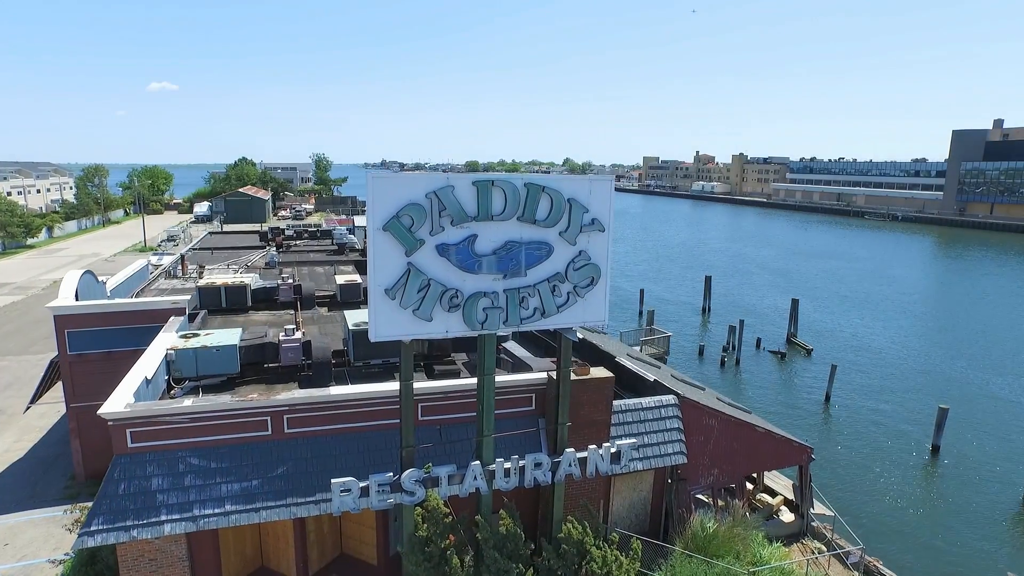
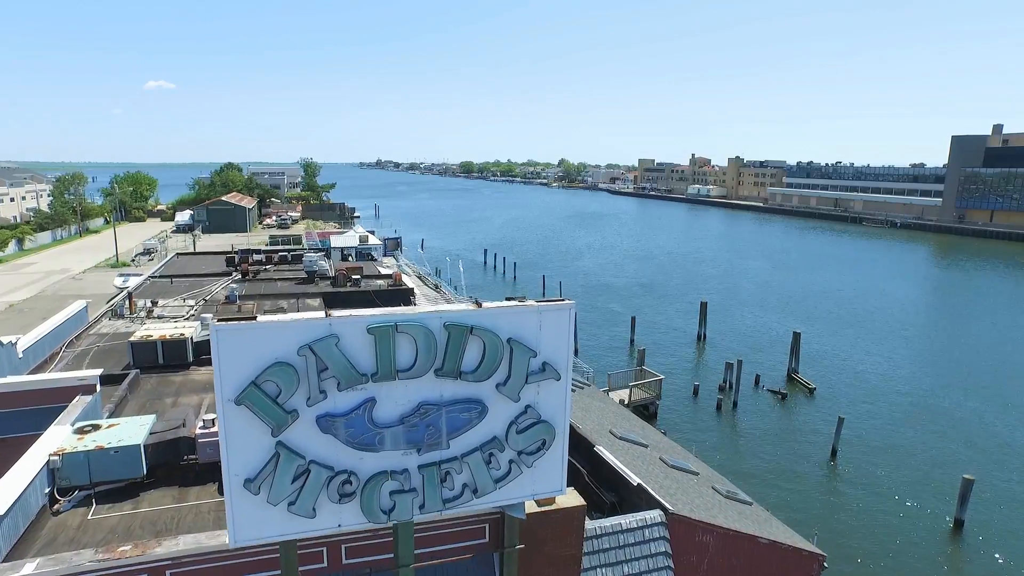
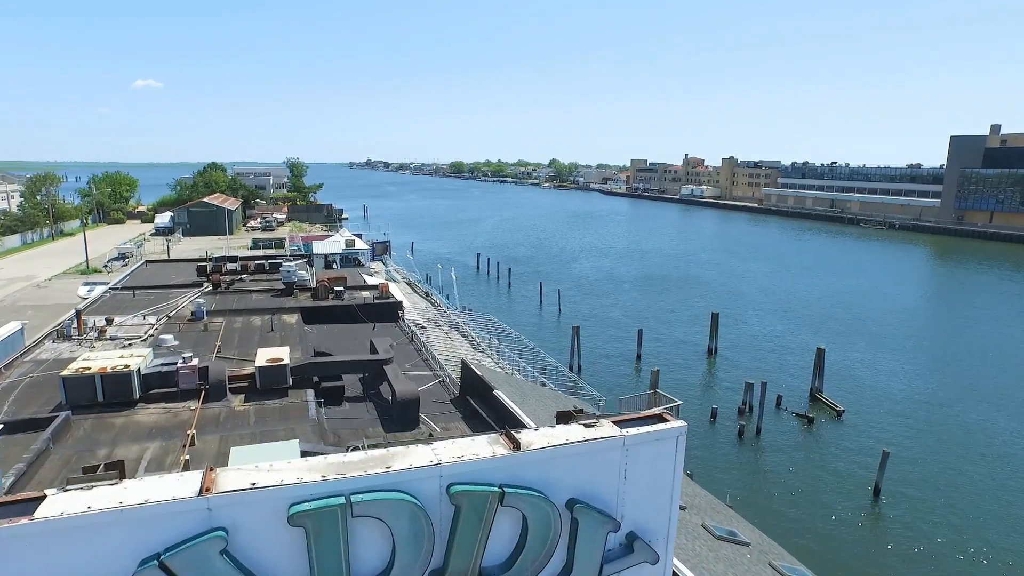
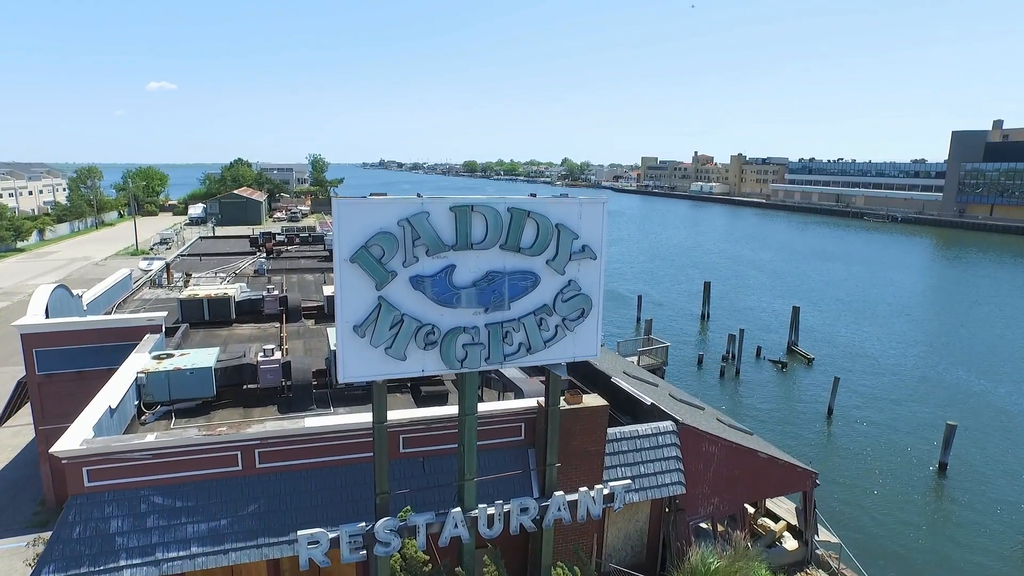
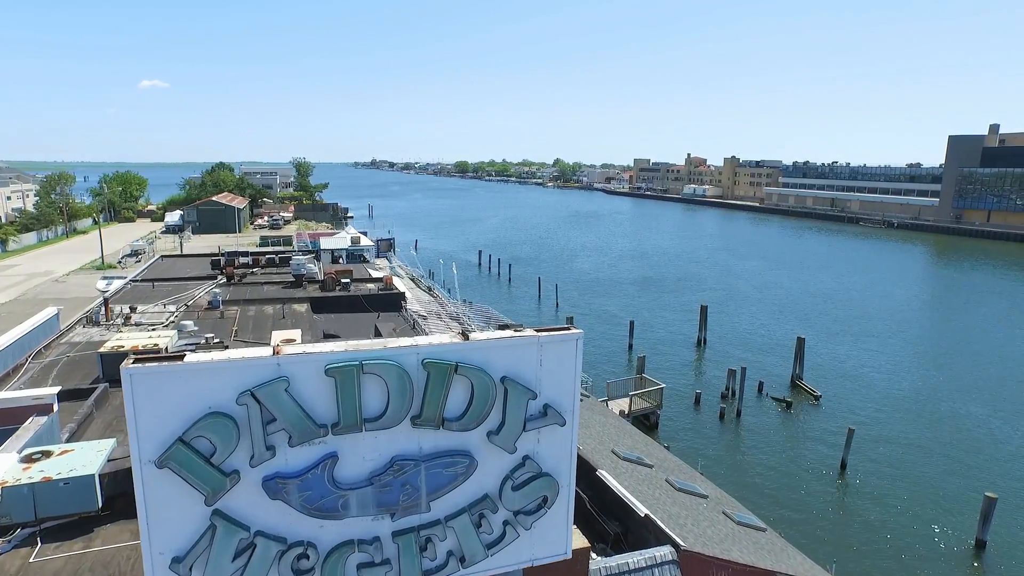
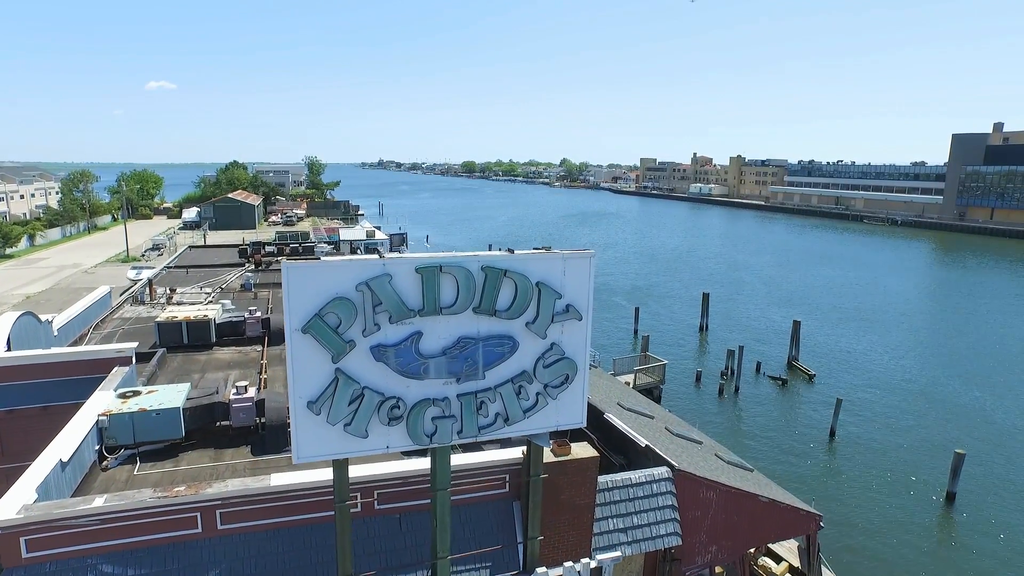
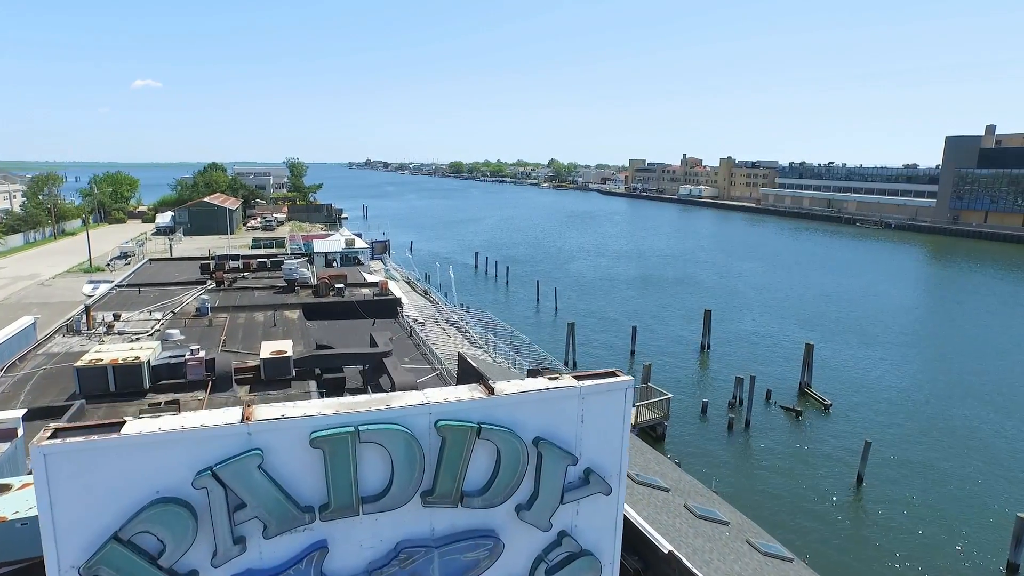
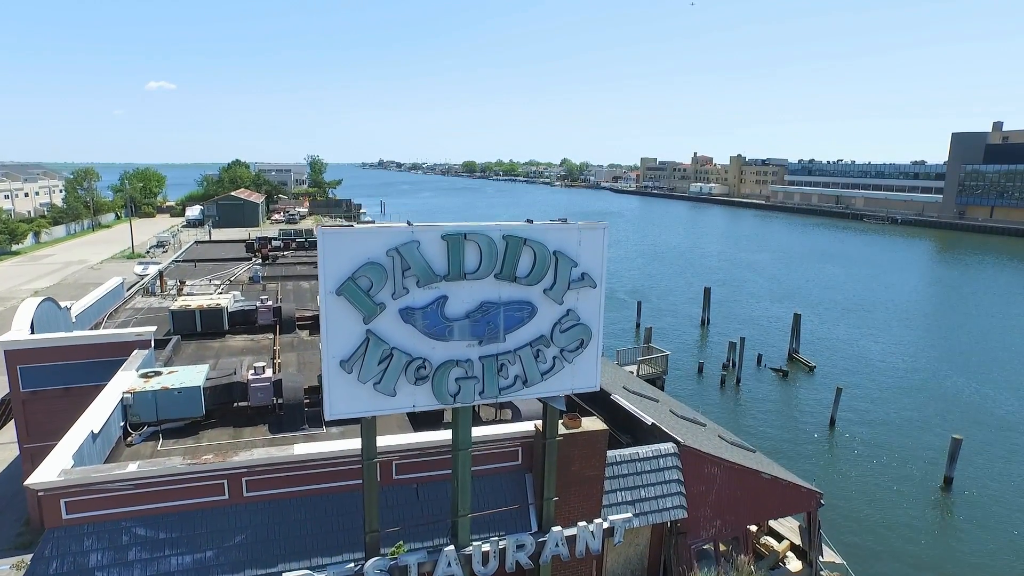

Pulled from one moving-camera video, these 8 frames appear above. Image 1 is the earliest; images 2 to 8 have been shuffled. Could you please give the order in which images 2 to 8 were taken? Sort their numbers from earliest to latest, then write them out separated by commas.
4, 8, 6, 2, 5, 7, 3
